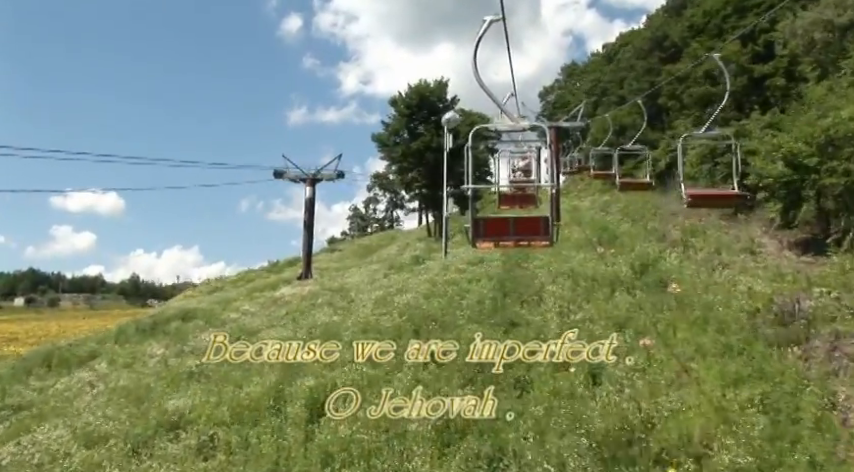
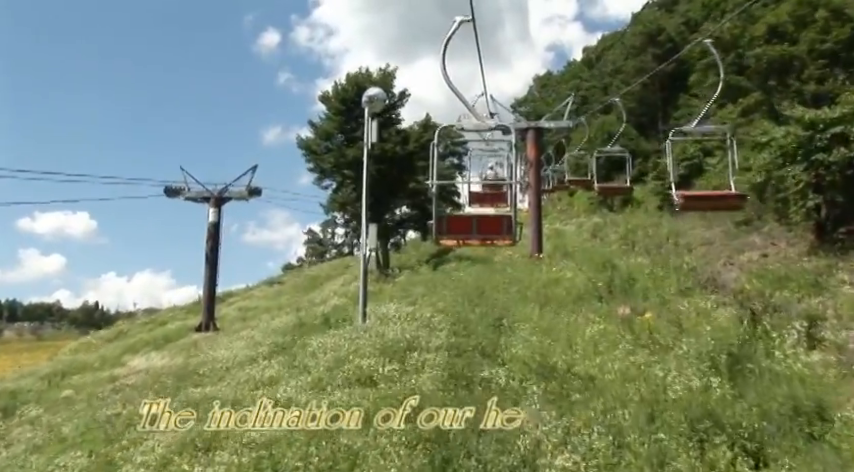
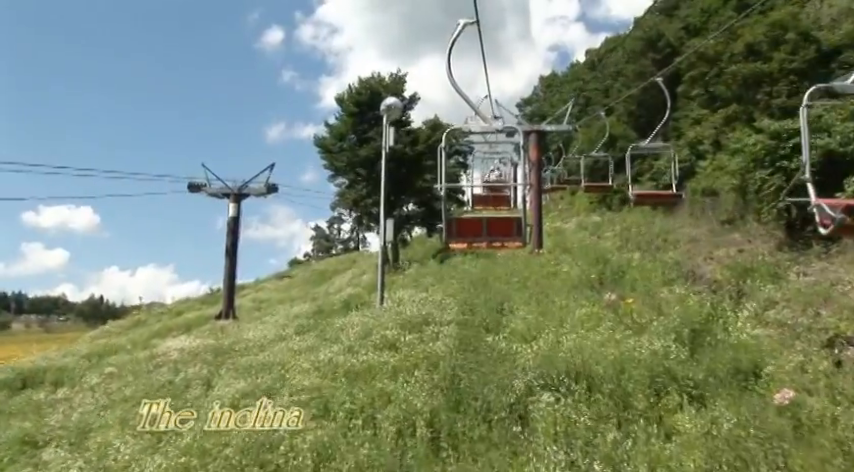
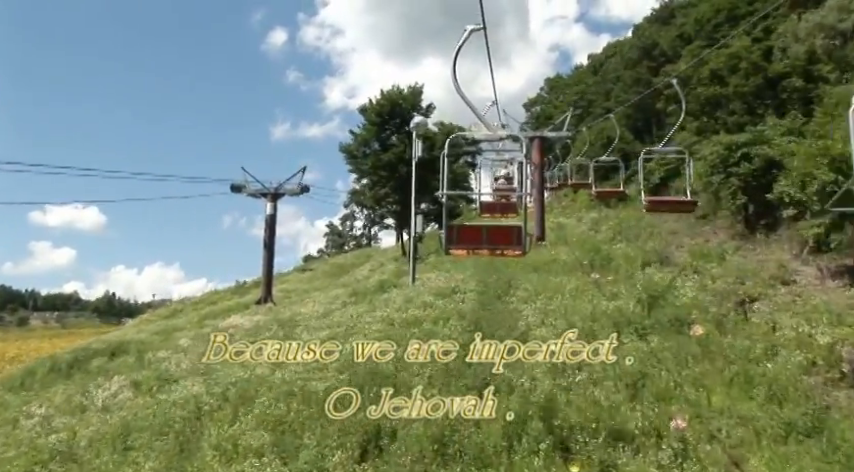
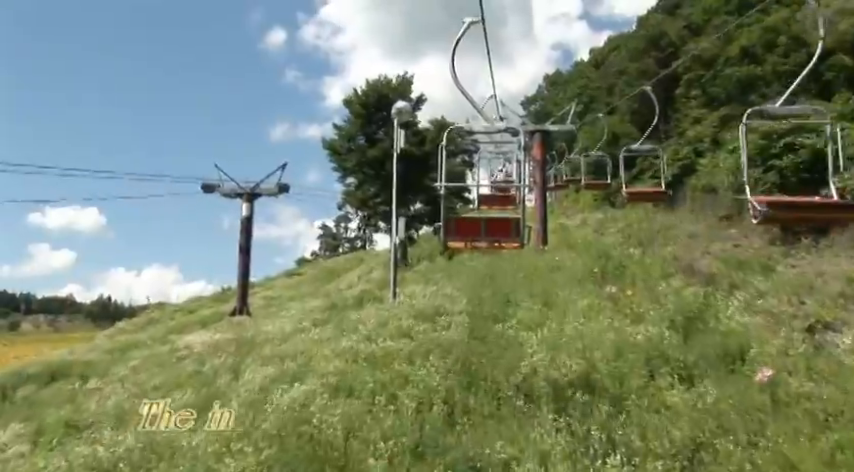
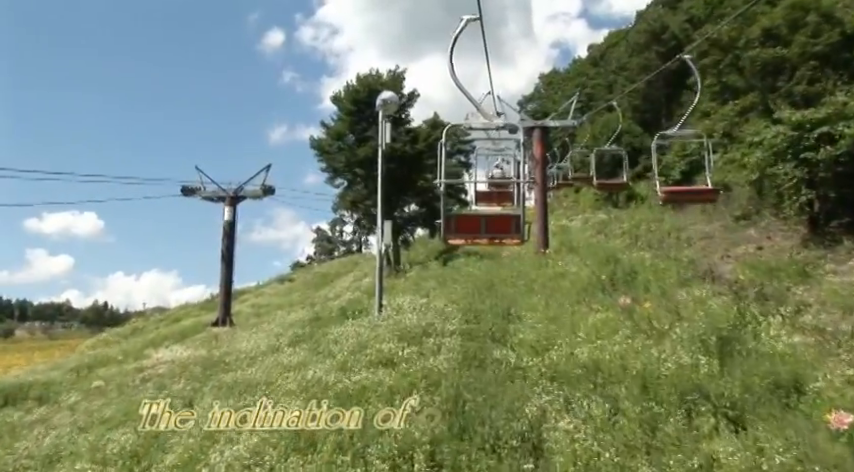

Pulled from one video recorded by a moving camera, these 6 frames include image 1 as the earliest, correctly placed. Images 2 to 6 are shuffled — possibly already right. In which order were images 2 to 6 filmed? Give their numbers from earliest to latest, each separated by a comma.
4, 5, 3, 6, 2
